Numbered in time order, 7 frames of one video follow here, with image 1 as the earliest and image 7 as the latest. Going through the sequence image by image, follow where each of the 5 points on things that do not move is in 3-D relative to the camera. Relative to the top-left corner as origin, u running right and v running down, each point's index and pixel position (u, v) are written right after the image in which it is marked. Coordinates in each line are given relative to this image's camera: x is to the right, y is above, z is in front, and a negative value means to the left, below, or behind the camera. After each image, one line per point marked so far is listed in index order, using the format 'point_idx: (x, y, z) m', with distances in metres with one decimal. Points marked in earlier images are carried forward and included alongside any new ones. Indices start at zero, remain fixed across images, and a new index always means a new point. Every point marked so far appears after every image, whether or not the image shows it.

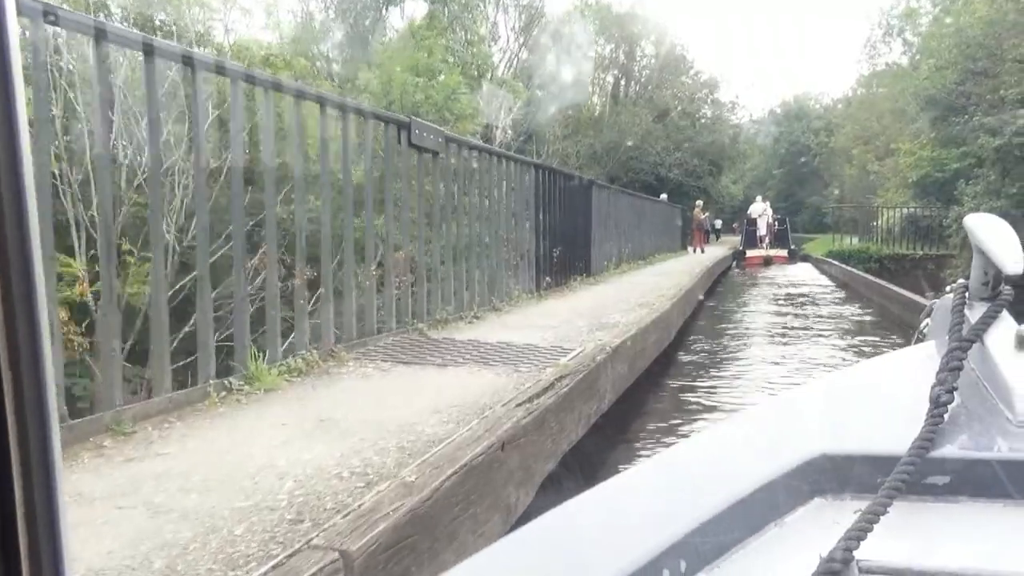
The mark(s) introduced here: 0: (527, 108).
0: (+0.3, +4.4, +19.3) m
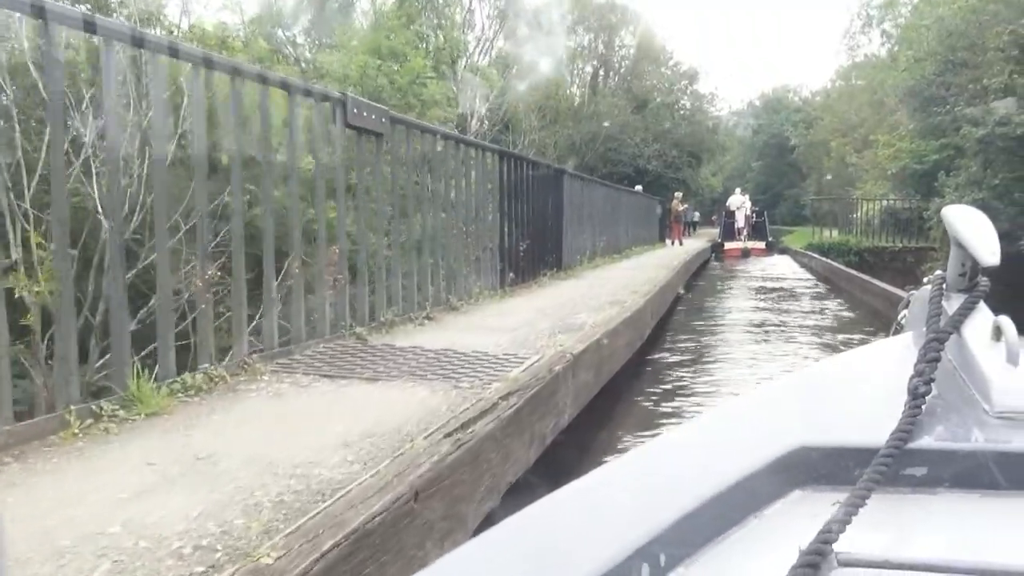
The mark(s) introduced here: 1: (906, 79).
0: (-0.2, +4.6, +18.9) m
1: (+9.5, +5.0, +18.8) m
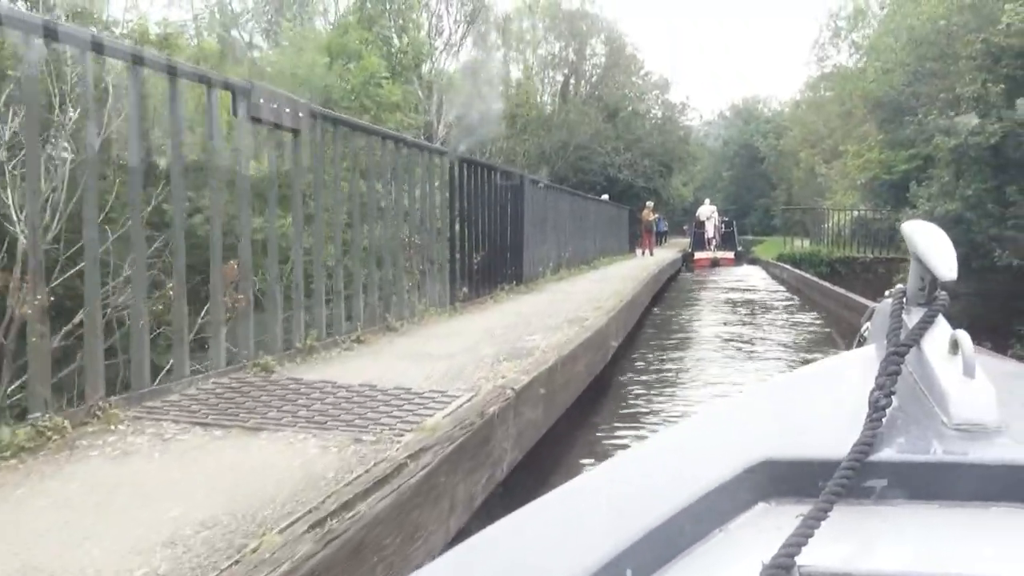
0: (-1.0, +4.4, +18.6) m
1: (+8.7, +4.8, +18.9) m
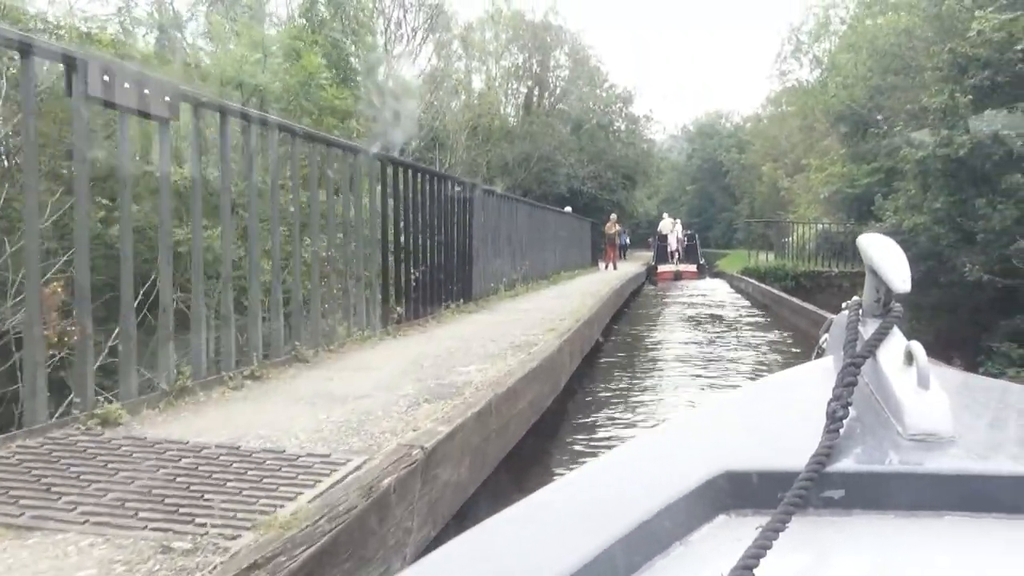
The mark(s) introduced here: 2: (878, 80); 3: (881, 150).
0: (-1.8, +4.1, +18.2) m
1: (+7.8, +4.4, +18.9) m
2: (+7.8, +4.4, +16.6) m
3: (+6.8, +2.5, +14.4) m
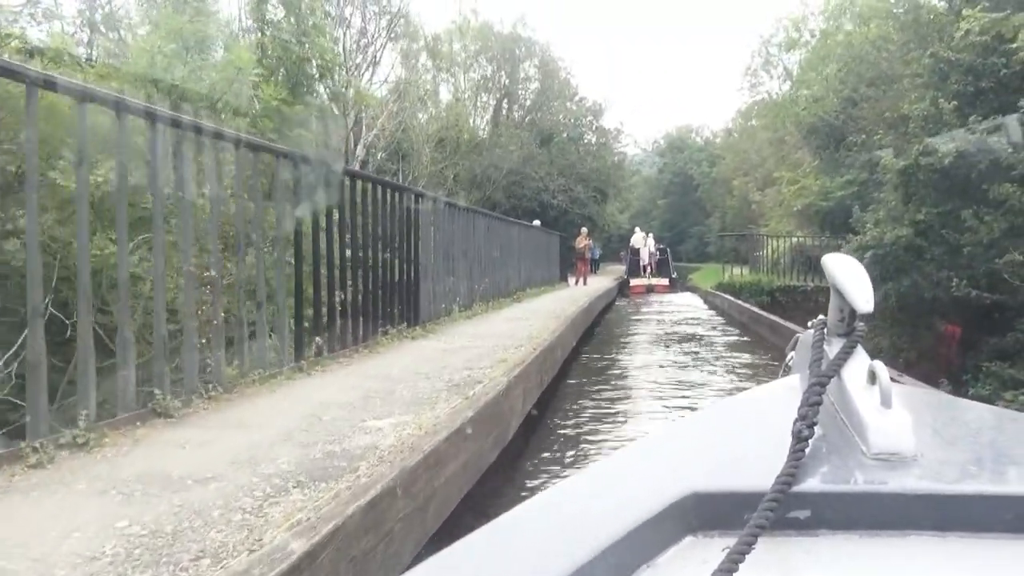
0: (-2.6, +3.7, +17.7) m
1: (+7.0, +4.1, +18.7) m
2: (+7.1, +4.1, +16.4) m
3: (+6.2, +2.3, +14.1) m
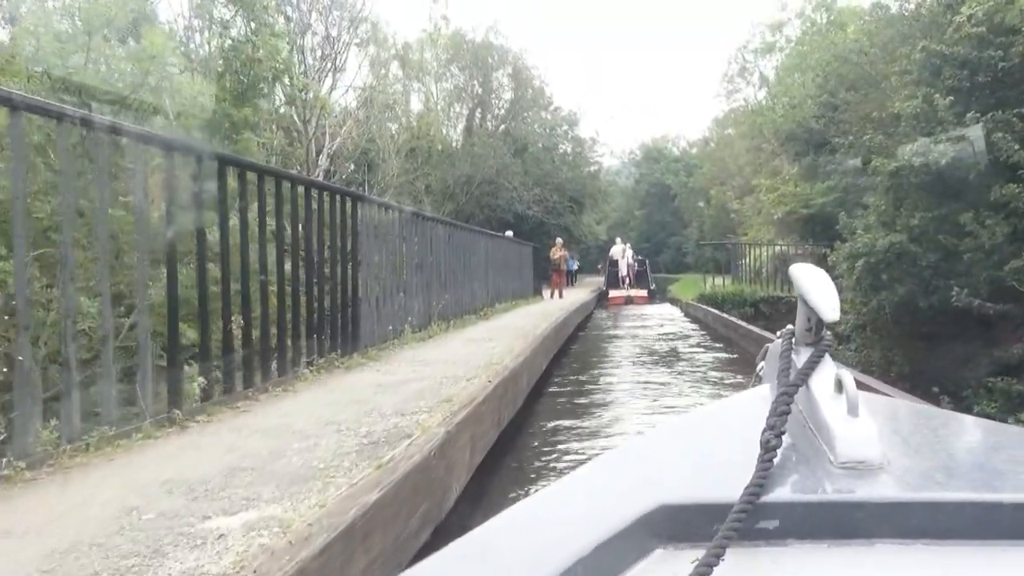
0: (-3.2, +3.3, +17.0) m
1: (+6.4, +3.9, +18.3) m
2: (+6.5, +3.9, +16.1) m
3: (+5.7, +2.1, +13.7) m
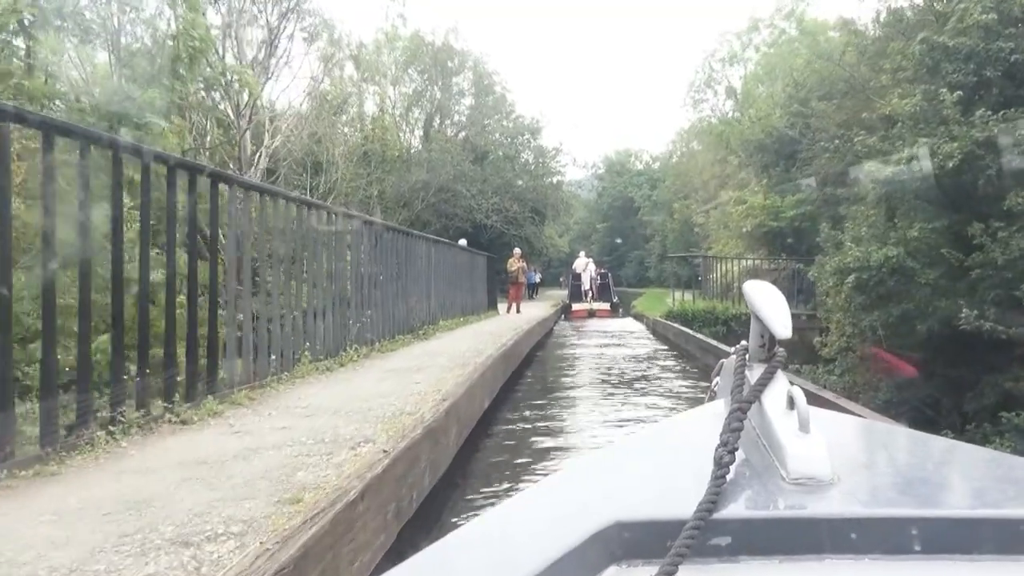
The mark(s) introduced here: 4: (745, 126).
0: (-4.0, +3.1, +16.0) m
1: (+5.5, +3.5, +17.7) m
2: (+5.7, +3.6, +15.5) m
3: (+4.9, +1.8, +13.0) m
4: (+5.8, +4.0, +19.4) m
